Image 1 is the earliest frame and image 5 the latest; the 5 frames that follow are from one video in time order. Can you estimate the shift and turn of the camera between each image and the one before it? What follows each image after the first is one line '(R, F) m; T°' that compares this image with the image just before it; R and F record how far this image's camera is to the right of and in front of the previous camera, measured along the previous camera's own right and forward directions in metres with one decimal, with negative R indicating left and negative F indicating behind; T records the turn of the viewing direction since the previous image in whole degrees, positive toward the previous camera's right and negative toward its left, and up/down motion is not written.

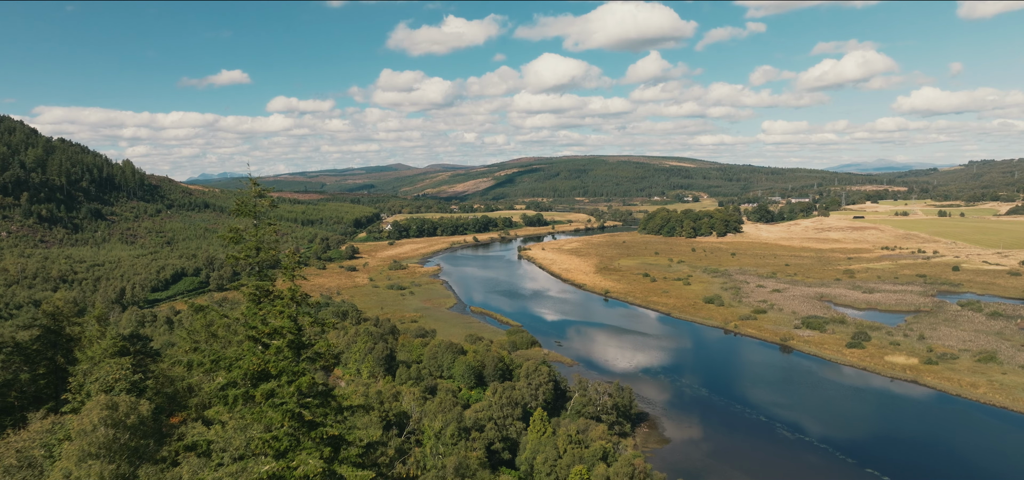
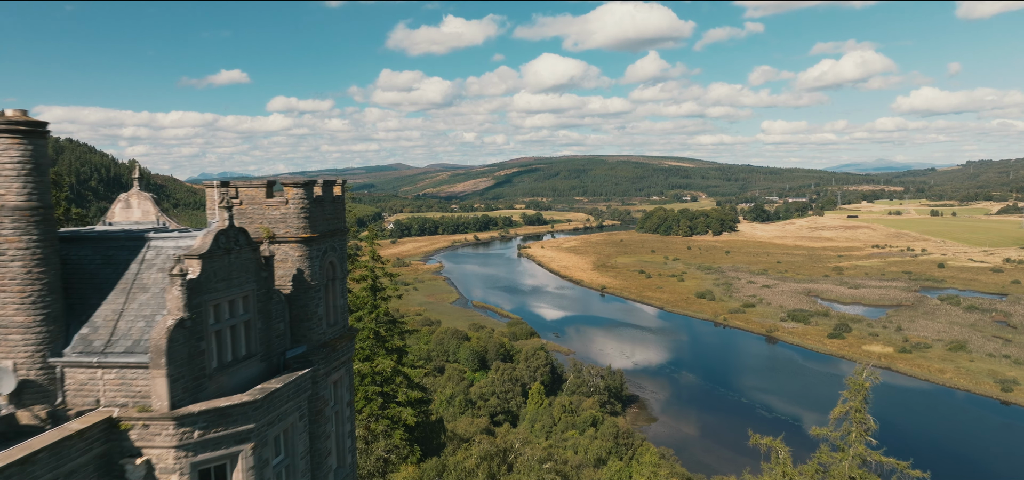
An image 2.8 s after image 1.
(-0.1, -5.2) m; 0°
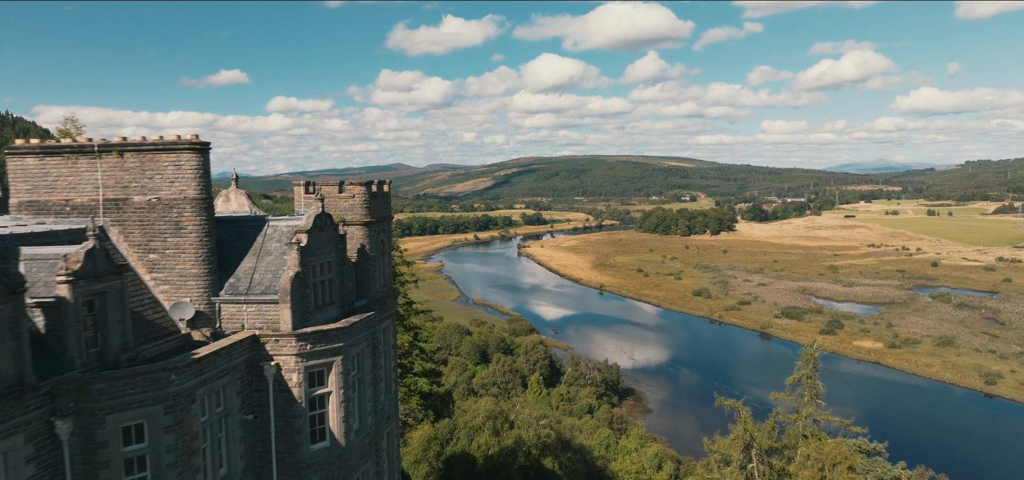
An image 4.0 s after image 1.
(0.0, -2.3) m; 0°
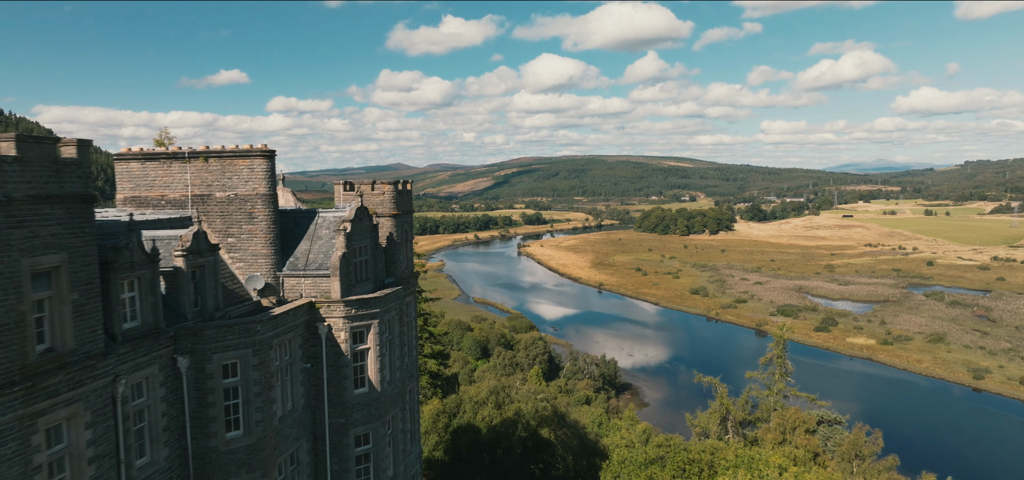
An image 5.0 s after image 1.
(0.0, -1.8) m; 0°
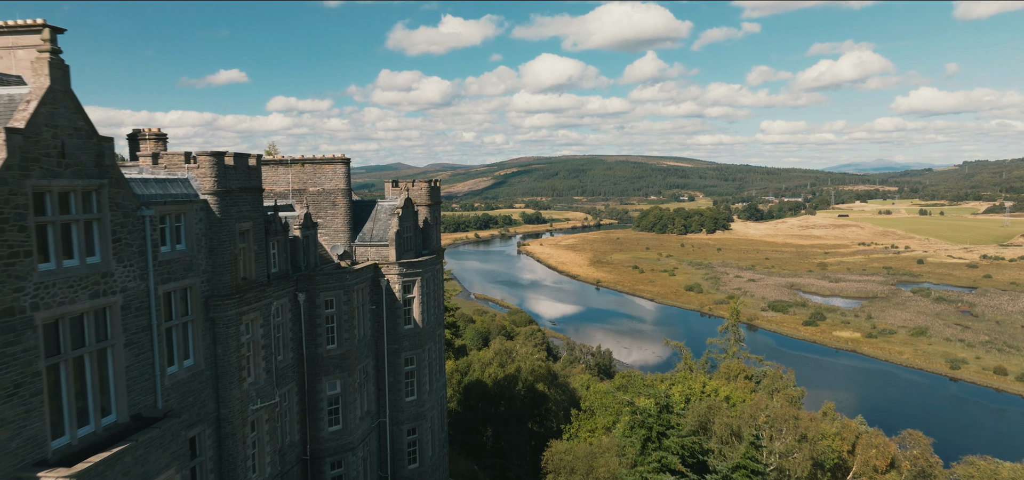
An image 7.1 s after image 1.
(-0.1, -3.7) m; 0°
